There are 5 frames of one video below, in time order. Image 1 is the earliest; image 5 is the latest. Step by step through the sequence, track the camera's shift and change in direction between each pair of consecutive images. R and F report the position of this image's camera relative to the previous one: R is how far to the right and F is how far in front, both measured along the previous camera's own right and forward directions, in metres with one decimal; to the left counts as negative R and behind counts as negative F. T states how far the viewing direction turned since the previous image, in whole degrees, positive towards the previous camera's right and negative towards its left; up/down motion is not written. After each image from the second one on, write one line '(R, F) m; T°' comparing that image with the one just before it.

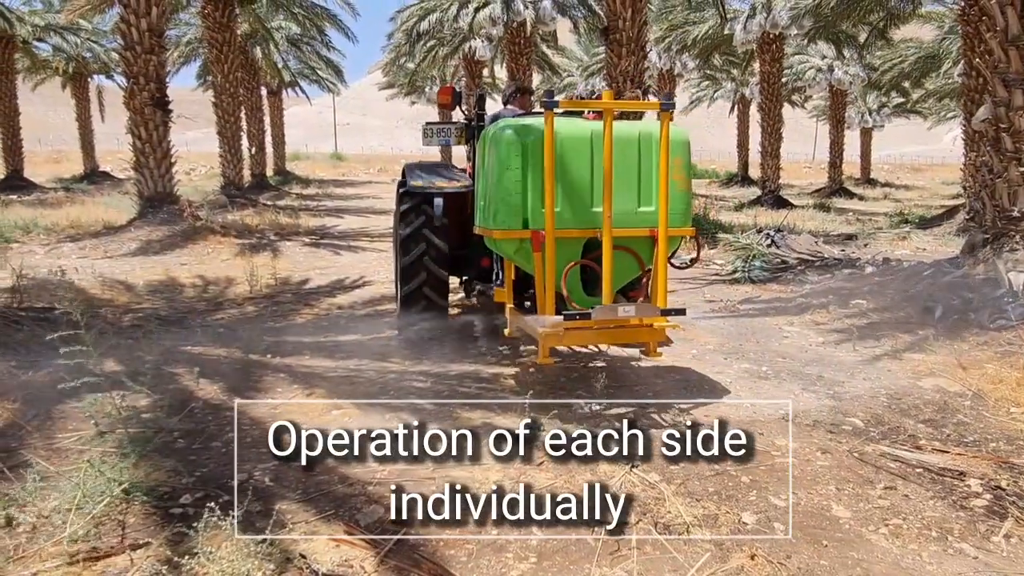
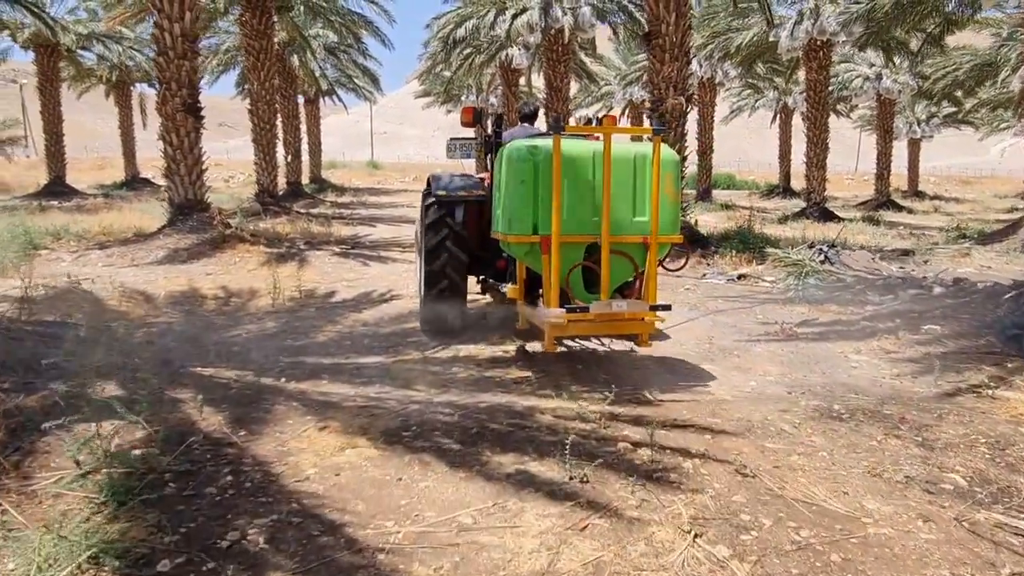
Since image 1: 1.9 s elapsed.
(0.0, +0.5) m; -3°
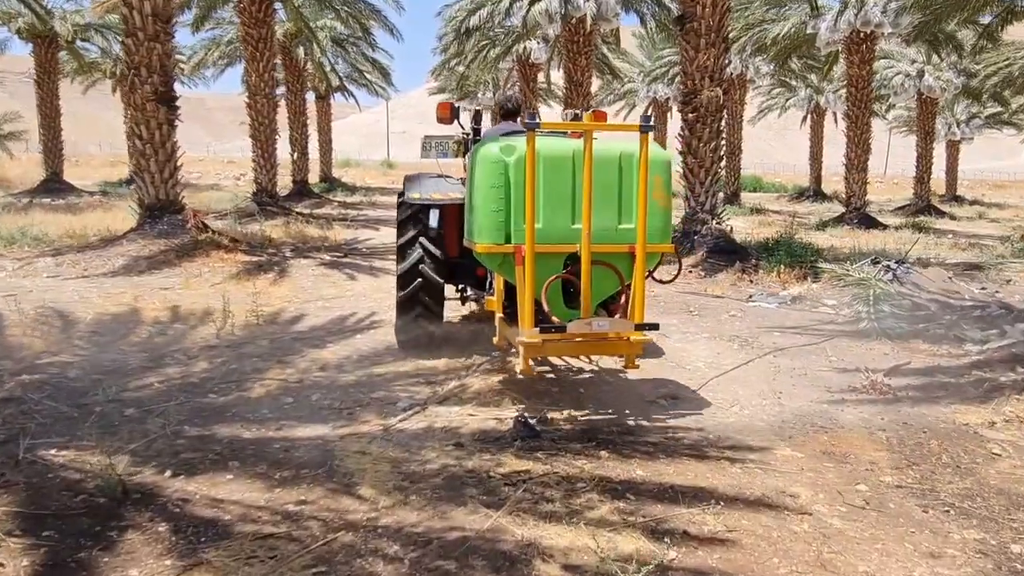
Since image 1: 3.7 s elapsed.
(+0.1, +1.7) m; -1°
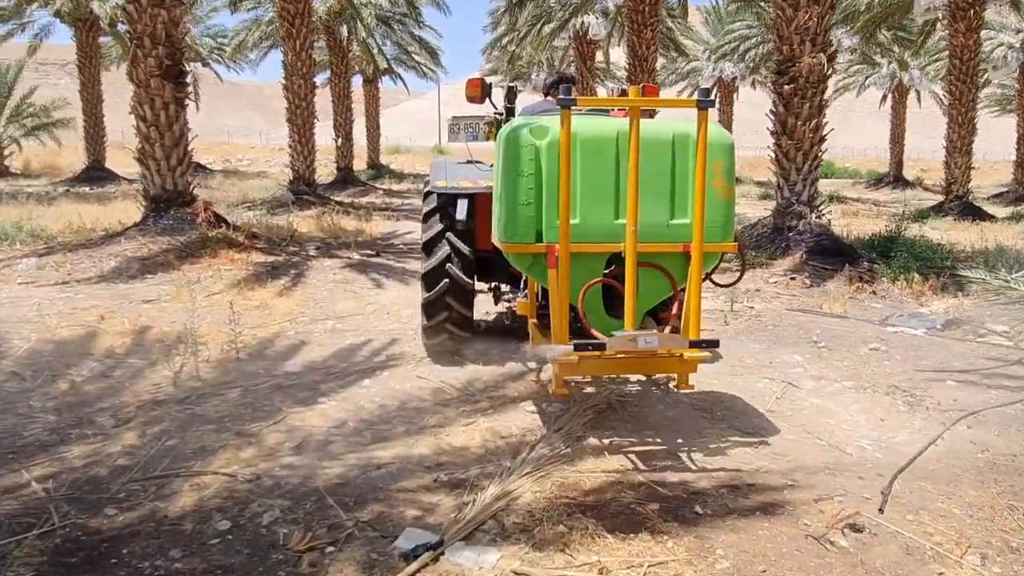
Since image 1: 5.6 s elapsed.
(-0.1, +1.9) m; -4°
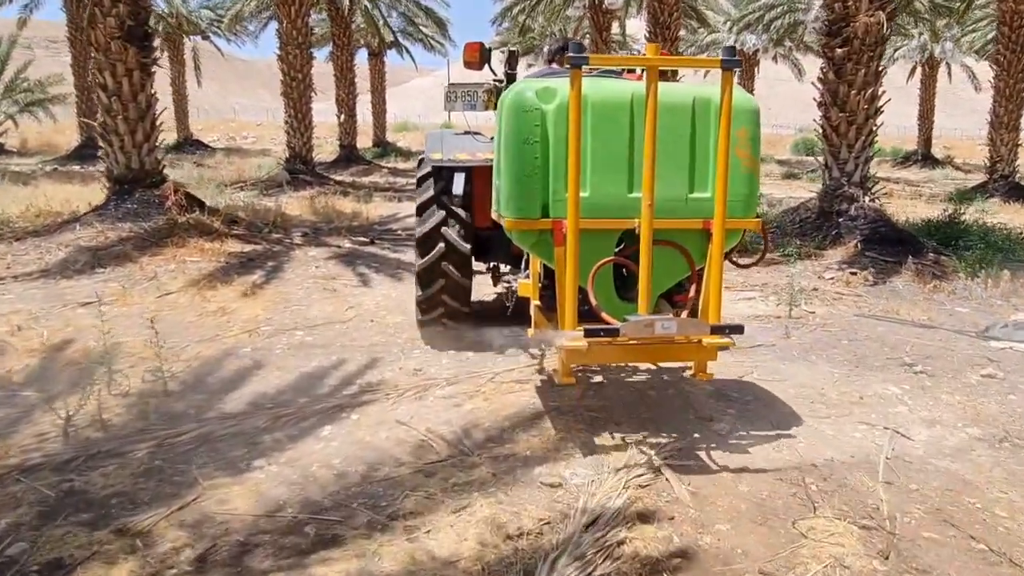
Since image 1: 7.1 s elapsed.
(0.0, +1.3) m; -1°
